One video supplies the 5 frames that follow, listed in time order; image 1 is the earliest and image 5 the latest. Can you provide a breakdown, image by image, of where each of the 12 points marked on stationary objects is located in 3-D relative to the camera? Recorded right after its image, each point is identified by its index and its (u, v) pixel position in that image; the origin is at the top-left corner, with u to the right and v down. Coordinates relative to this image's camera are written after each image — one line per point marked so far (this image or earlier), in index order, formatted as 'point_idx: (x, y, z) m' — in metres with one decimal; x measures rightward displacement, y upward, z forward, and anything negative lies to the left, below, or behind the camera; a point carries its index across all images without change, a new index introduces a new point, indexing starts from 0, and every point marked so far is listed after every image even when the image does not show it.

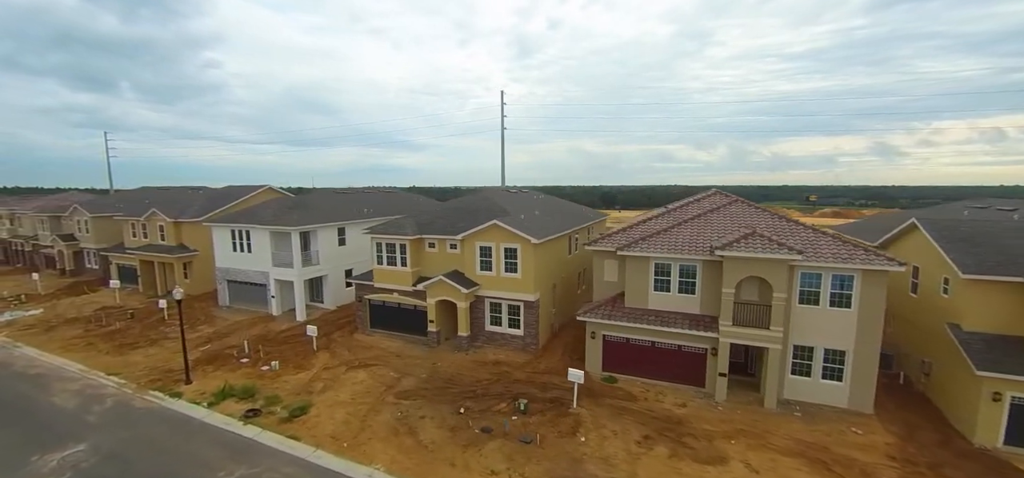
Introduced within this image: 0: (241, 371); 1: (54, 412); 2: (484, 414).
0: (-11.4, -5.6, +18.5) m
1: (-16.3, -6.1, +15.6) m
2: (-1.0, -6.2, +15.4) m
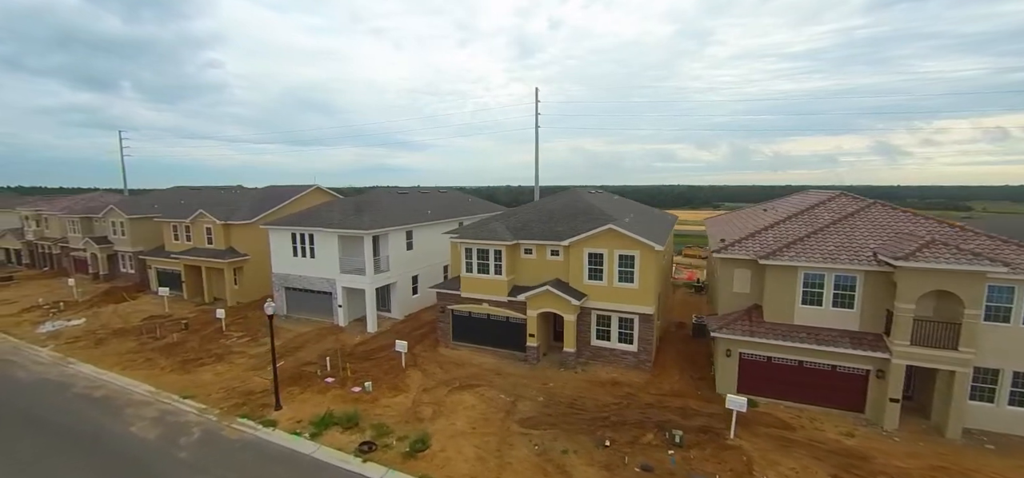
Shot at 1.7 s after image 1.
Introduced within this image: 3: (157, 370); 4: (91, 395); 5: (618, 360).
0: (-6.7, -5.8, +16.4) m
1: (-11.6, -6.4, +13.5) m
2: (+3.8, -6.4, +13.4) m
3: (-15.2, -5.6, +18.8) m
4: (-16.1, -6.0, +16.7) m
5: (+4.5, -5.1, +18.5) m
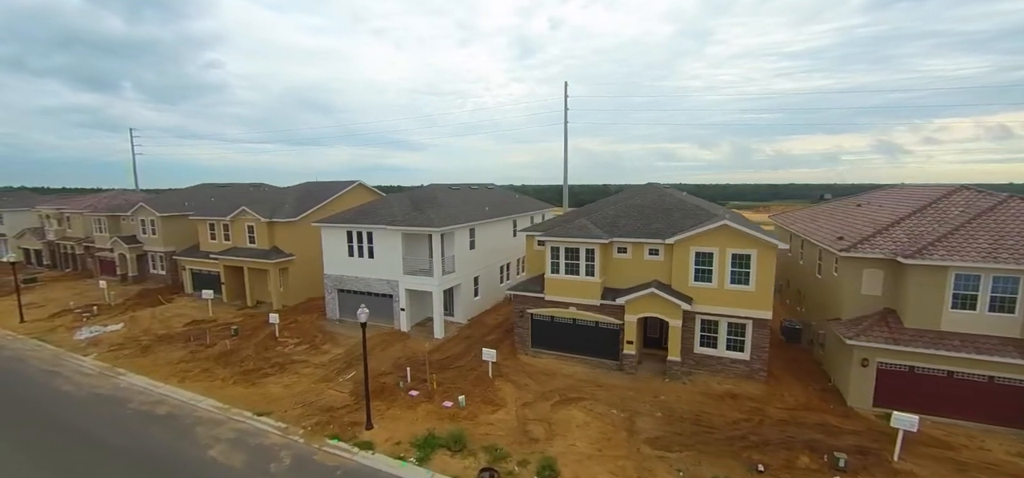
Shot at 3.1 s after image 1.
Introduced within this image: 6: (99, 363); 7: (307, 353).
0: (-2.9, -5.7, +14.7) m
1: (-7.8, -6.3, +11.8) m
2: (+7.5, -6.3, +11.7) m
3: (-11.4, -5.6, +17.0) m
4: (-12.3, -5.9, +15.0) m
5: (+8.3, -5.0, +16.8) m
6: (-17.9, -5.4, +18.9) m
7: (-9.1, -5.1, +19.5) m
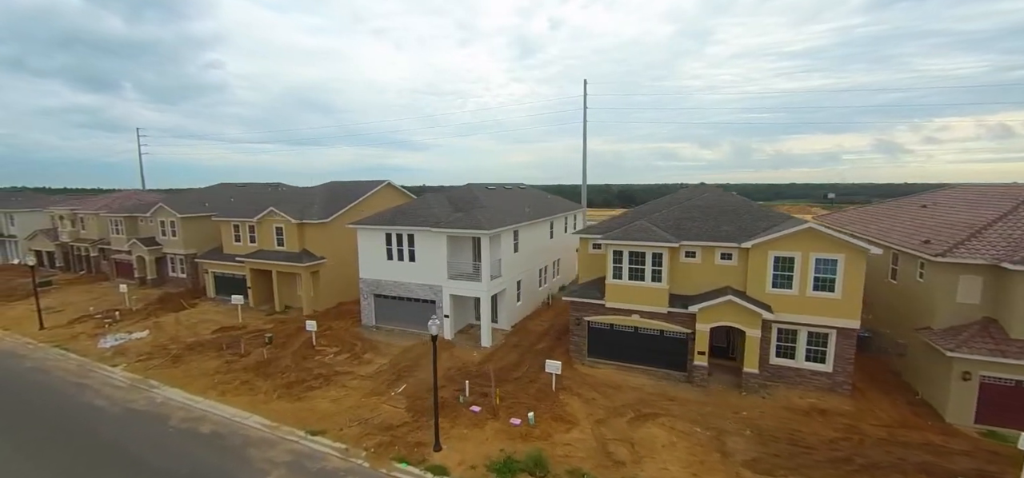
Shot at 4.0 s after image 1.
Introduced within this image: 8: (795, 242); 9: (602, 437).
0: (-0.6, -5.9, +13.6) m
1: (-5.5, -6.4, +10.7) m
2: (+9.9, -6.4, +10.6) m
3: (-9.1, -5.7, +15.9) m
4: (-10.0, -6.0, +13.8) m
5: (+10.6, -5.1, +15.7) m
6: (-15.5, -5.5, +17.8) m
7: (-6.8, -5.2, +18.3) m
8: (+9.8, -0.1, +15.3) m
9: (+2.7, -6.0, +13.2) m
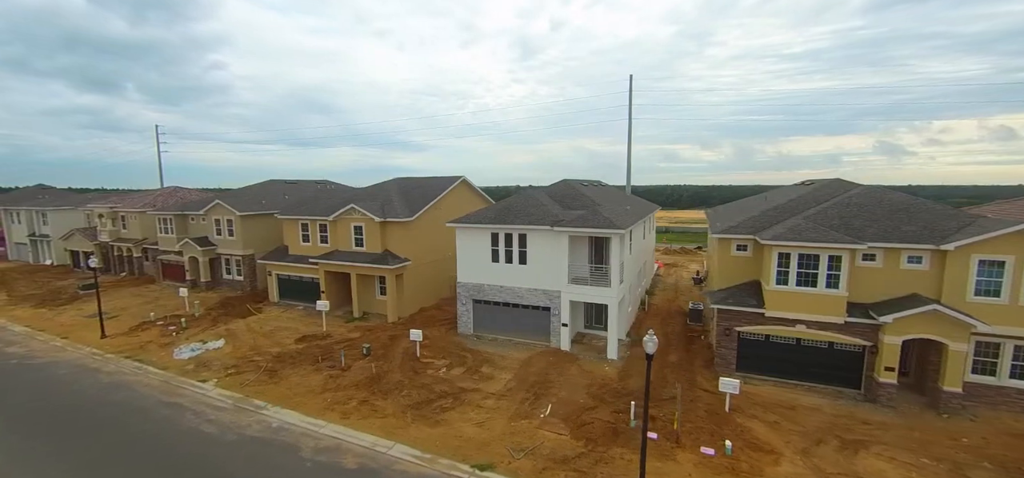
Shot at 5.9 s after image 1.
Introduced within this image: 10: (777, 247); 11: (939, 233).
0: (+4.7, -5.9, +11.6) m
1: (-0.2, -6.4, +8.7) m
2: (+15.2, -6.4, +8.6) m
3: (-3.8, -5.7, +13.9) m
4: (-4.7, -6.0, +11.8) m
5: (+15.9, -5.2, +13.8) m
6: (-10.3, -5.5, +15.7) m
7: (-1.6, -5.2, +16.3) m
8: (+15.1, -0.1, +13.4) m
9: (+8.0, -6.0, +11.3) m
10: (+9.0, -0.2, +15.3) m
11: (+14.0, +0.2, +14.4) m
